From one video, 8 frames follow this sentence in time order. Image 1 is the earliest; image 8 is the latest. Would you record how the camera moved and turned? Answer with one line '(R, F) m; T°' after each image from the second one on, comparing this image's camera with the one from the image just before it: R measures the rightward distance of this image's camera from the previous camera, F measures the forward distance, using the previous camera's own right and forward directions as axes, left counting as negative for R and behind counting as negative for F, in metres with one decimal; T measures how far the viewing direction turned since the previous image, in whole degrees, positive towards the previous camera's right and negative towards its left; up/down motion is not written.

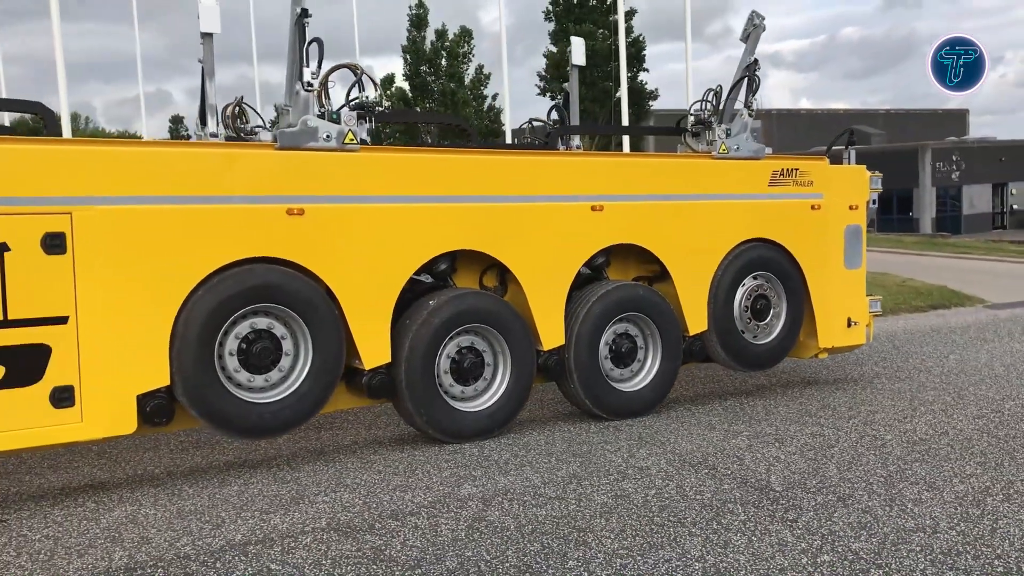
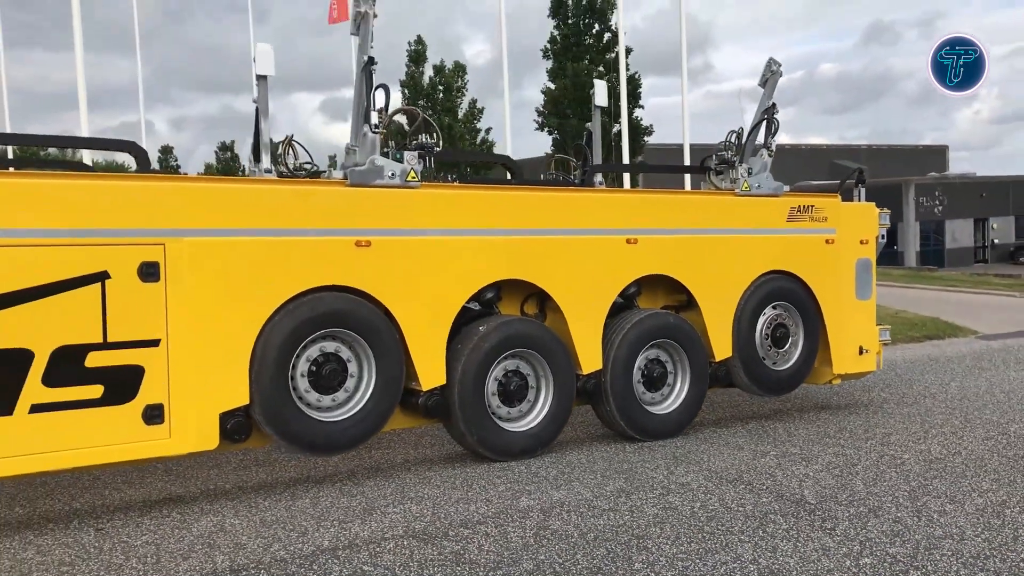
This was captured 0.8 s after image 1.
(-0.4, -0.4) m; +1°
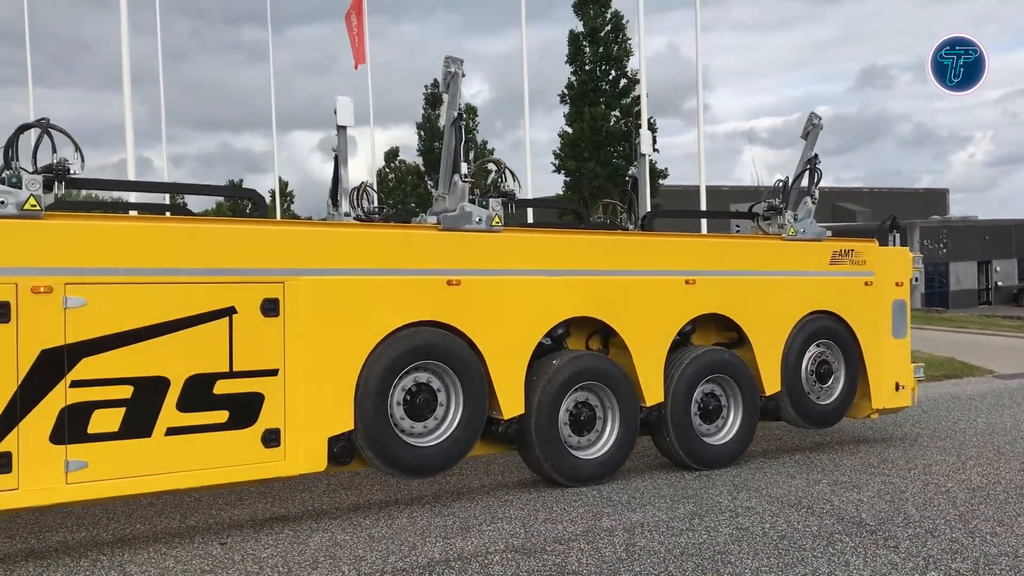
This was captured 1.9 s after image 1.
(-0.5, -0.4) m; 0°
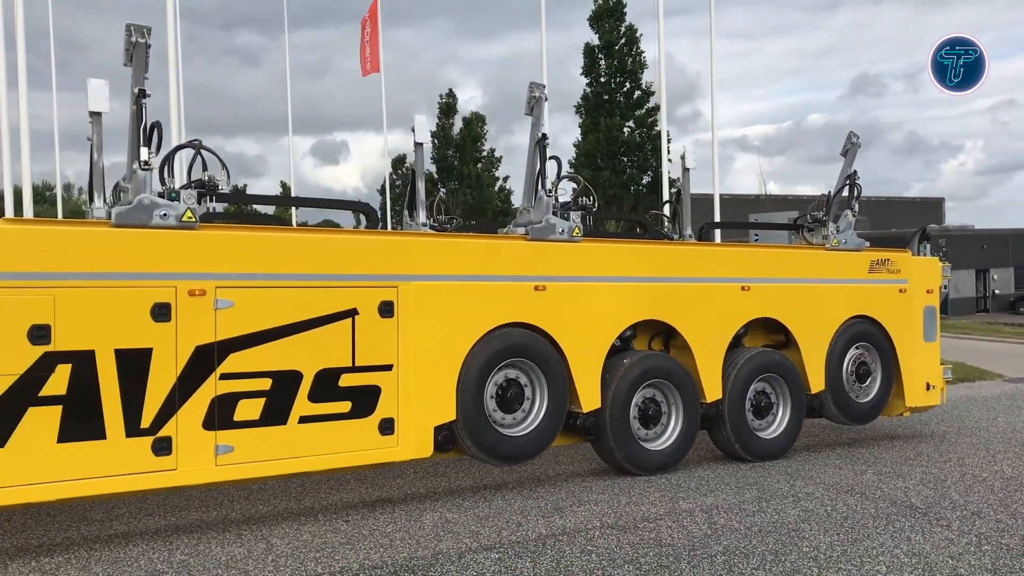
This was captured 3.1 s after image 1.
(-0.6, -0.6) m; 0°
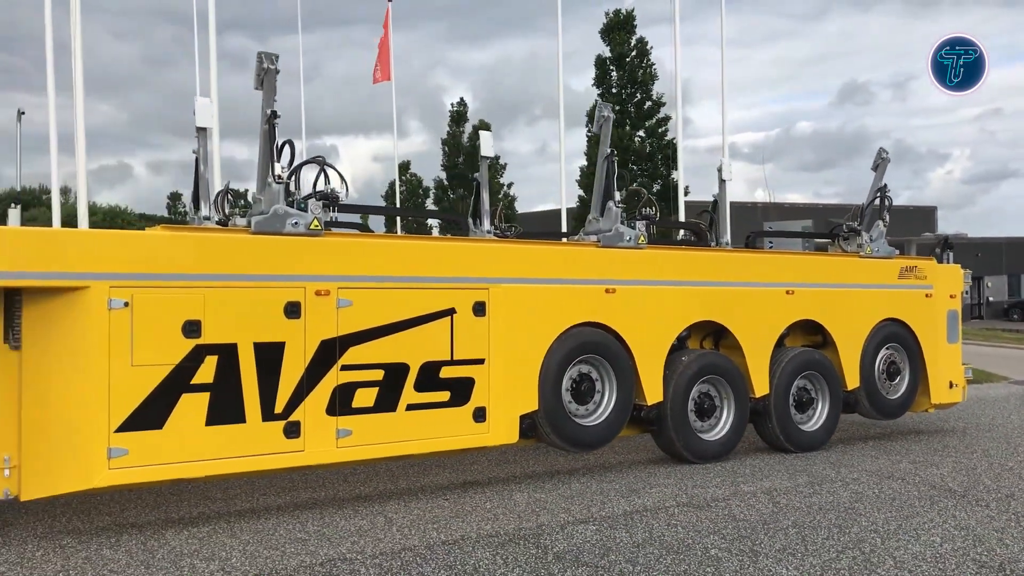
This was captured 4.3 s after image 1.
(-0.6, -0.6) m; +1°
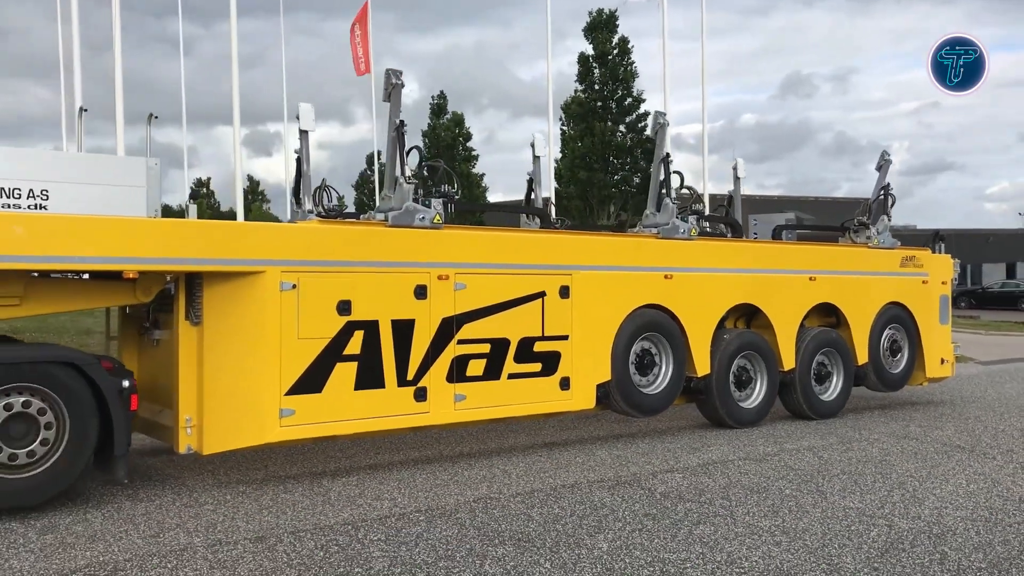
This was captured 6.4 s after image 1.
(-1.0, -0.9) m; +3°
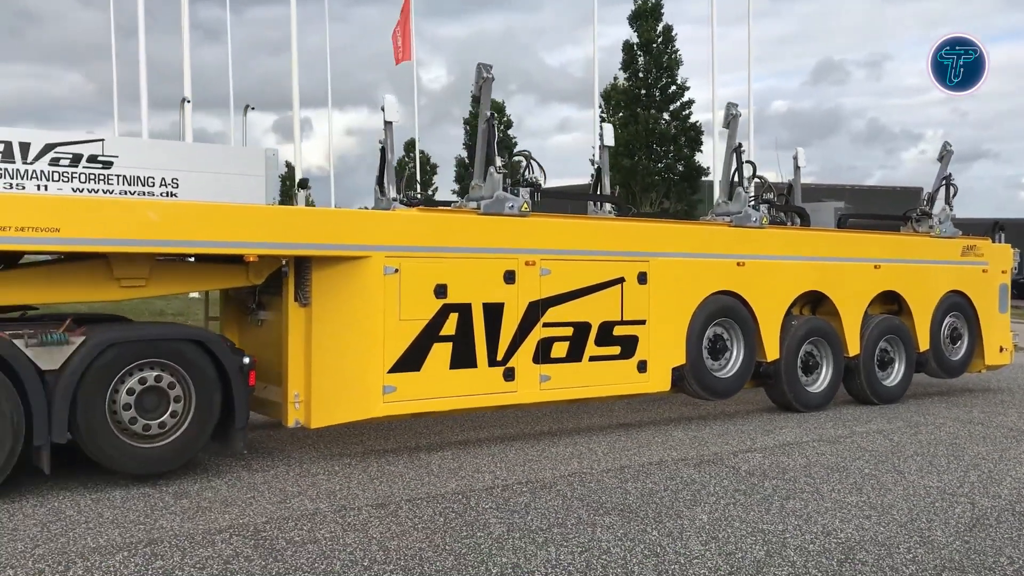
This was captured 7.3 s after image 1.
(-0.4, -0.3) m; -2°
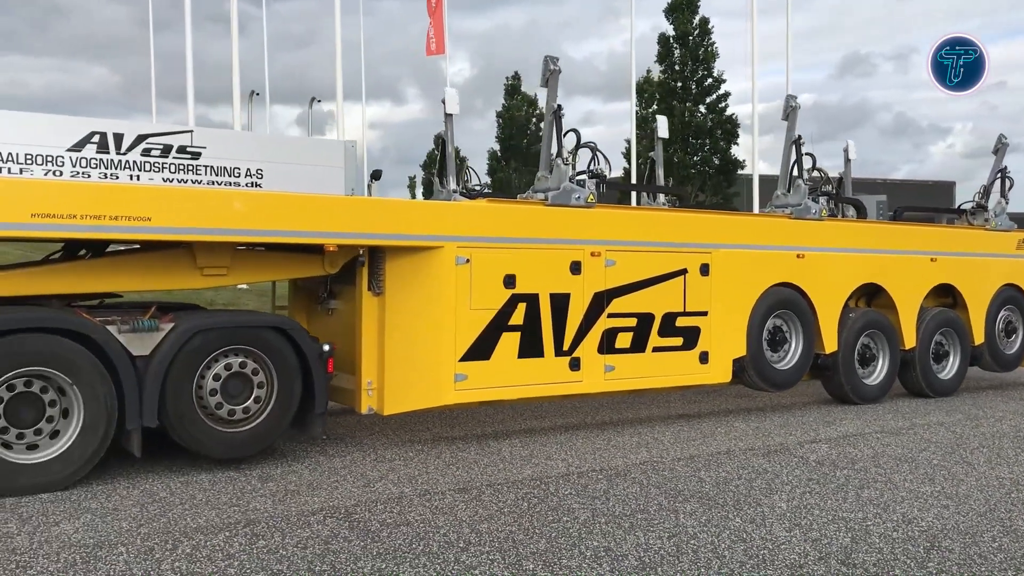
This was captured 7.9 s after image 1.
(-0.3, -0.1) m; -1°
